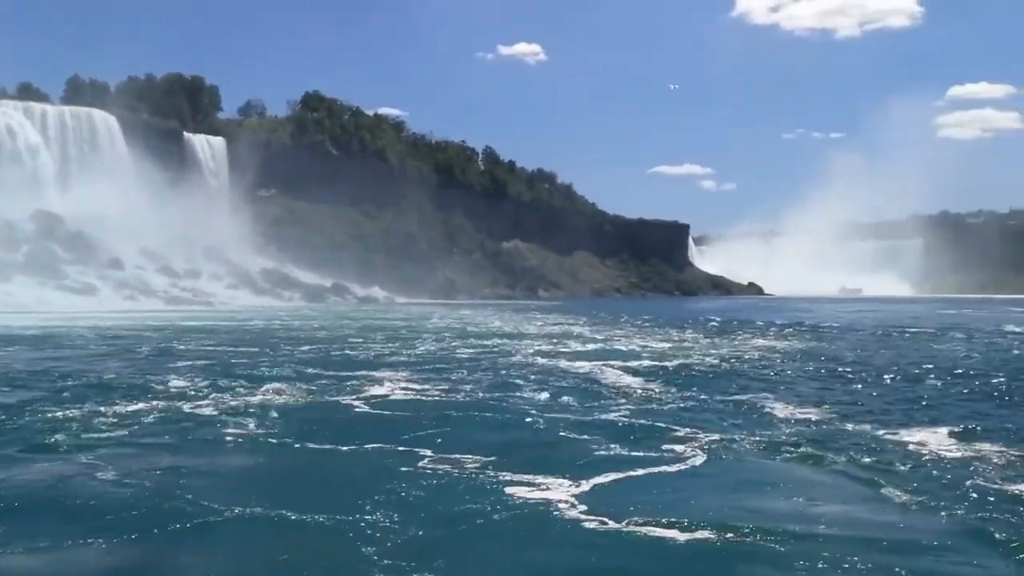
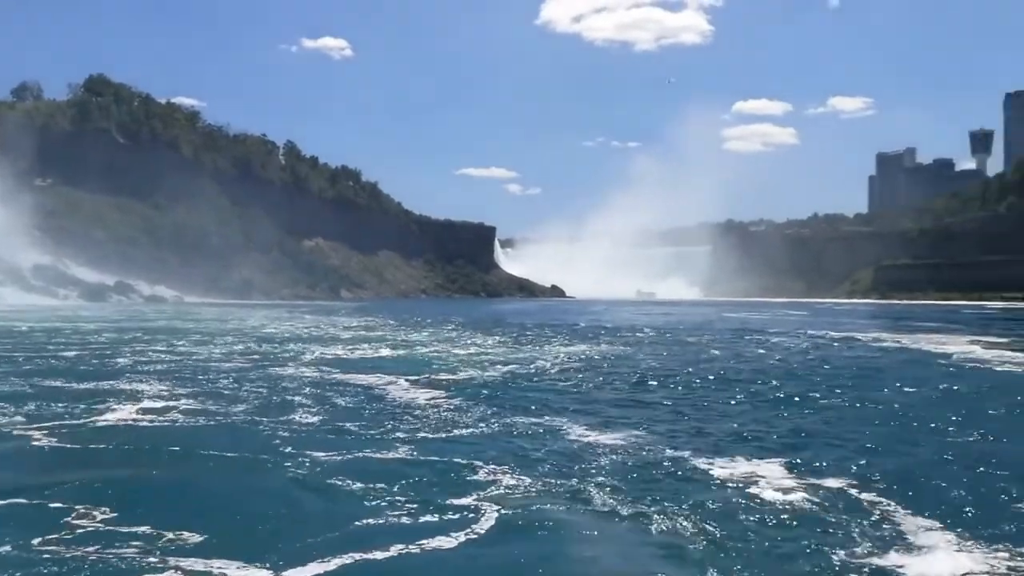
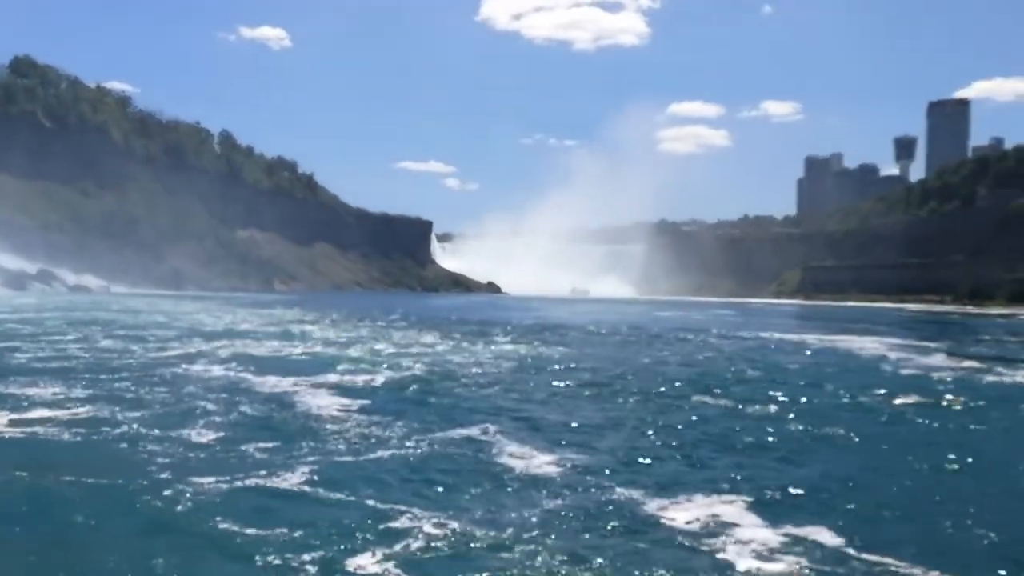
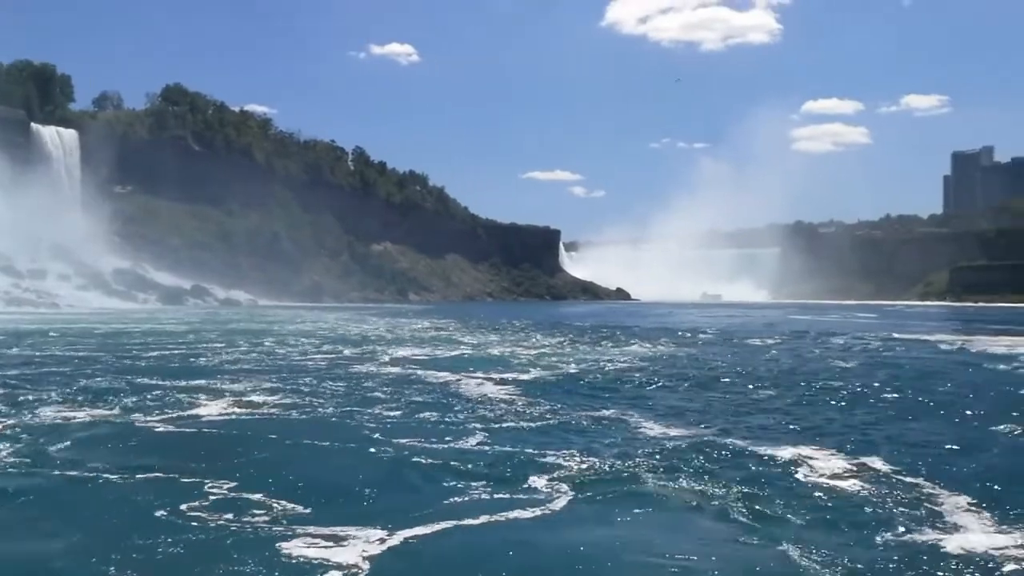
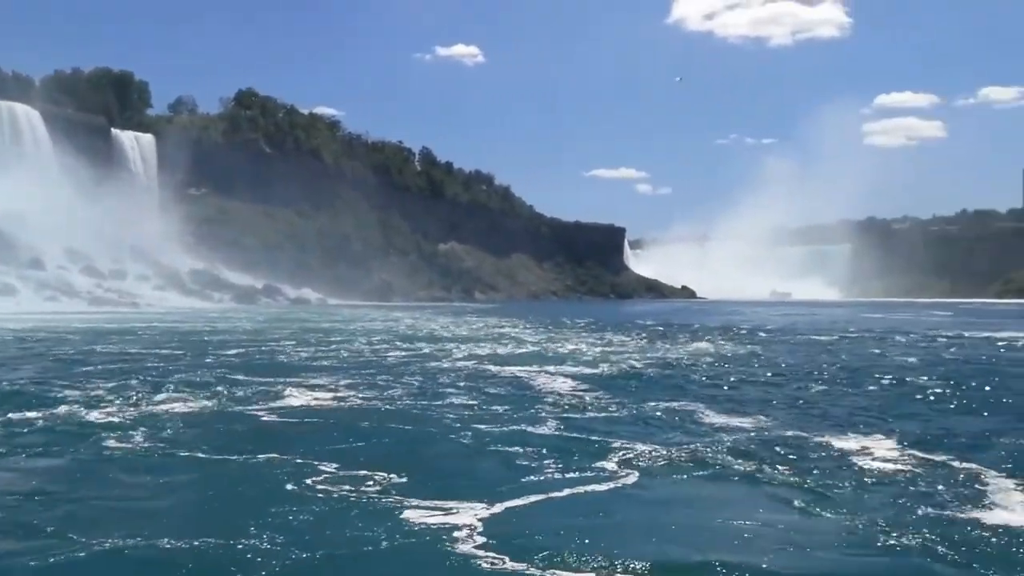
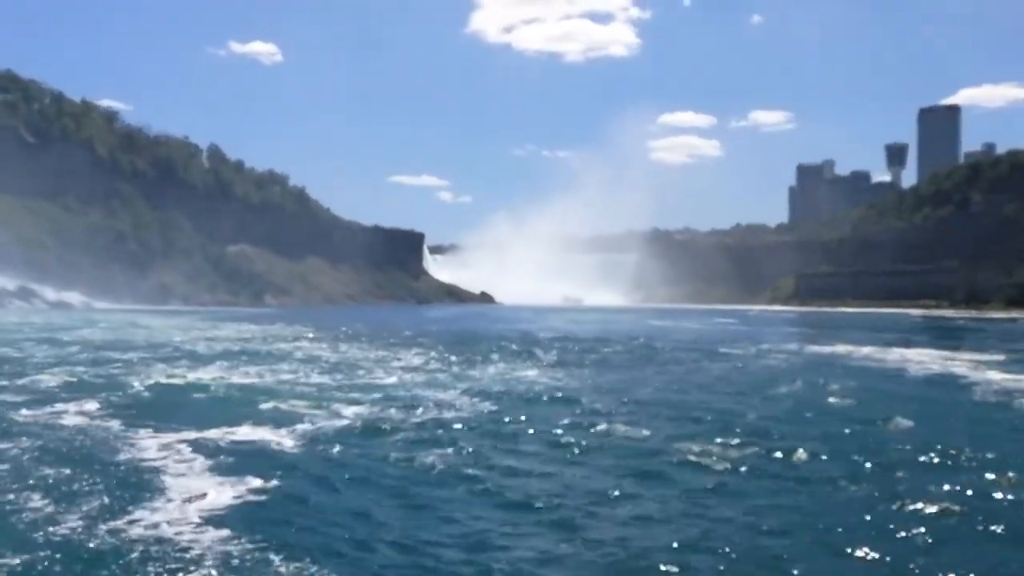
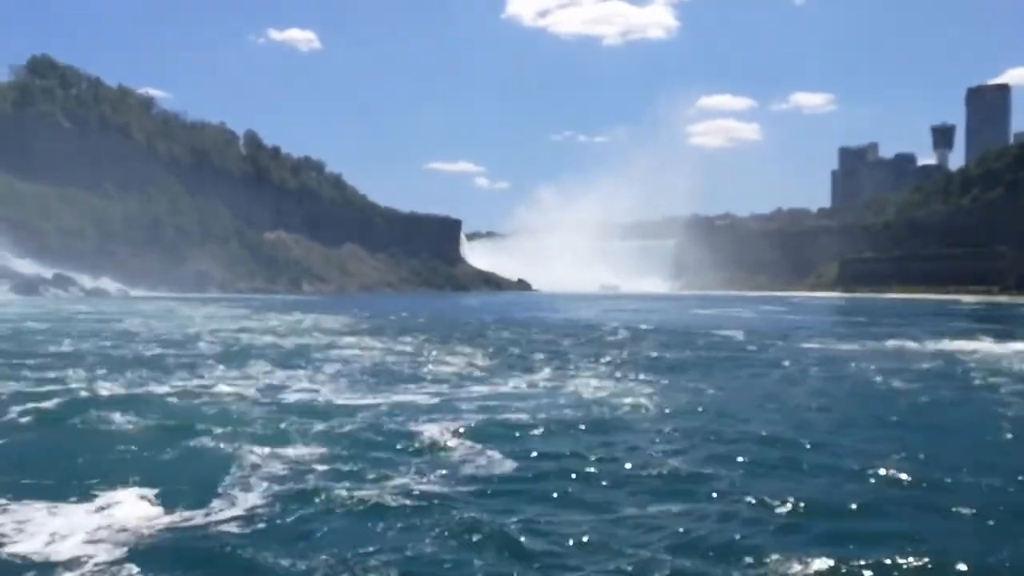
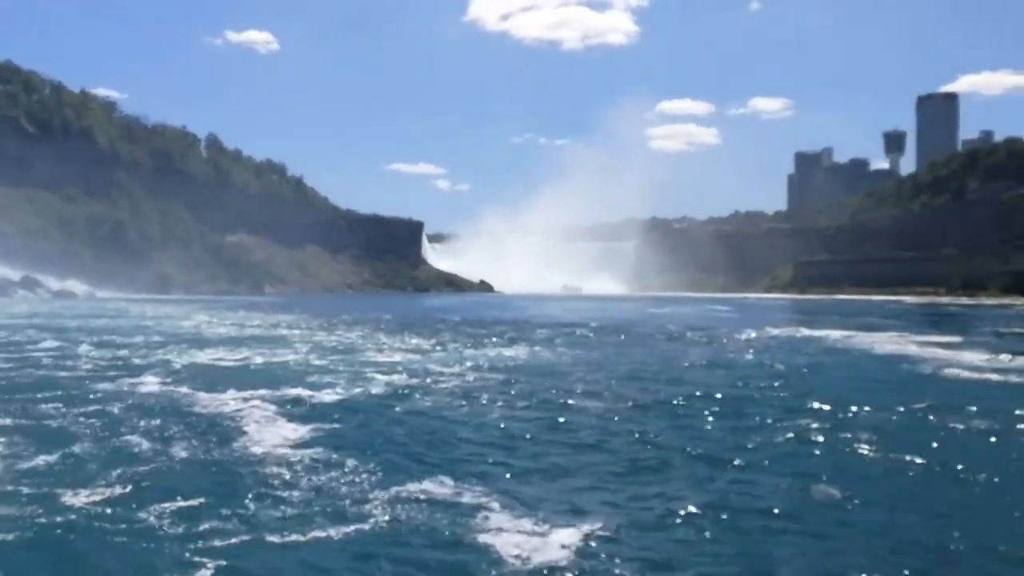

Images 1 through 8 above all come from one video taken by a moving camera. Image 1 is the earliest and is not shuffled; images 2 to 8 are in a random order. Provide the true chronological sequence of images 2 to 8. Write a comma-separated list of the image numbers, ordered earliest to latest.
5, 4, 2, 3, 8, 6, 7
